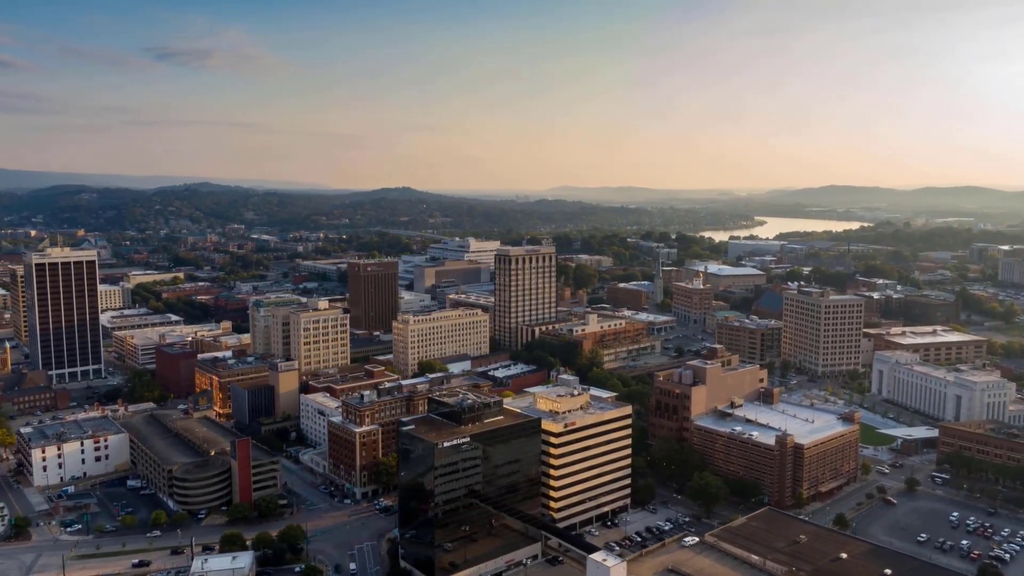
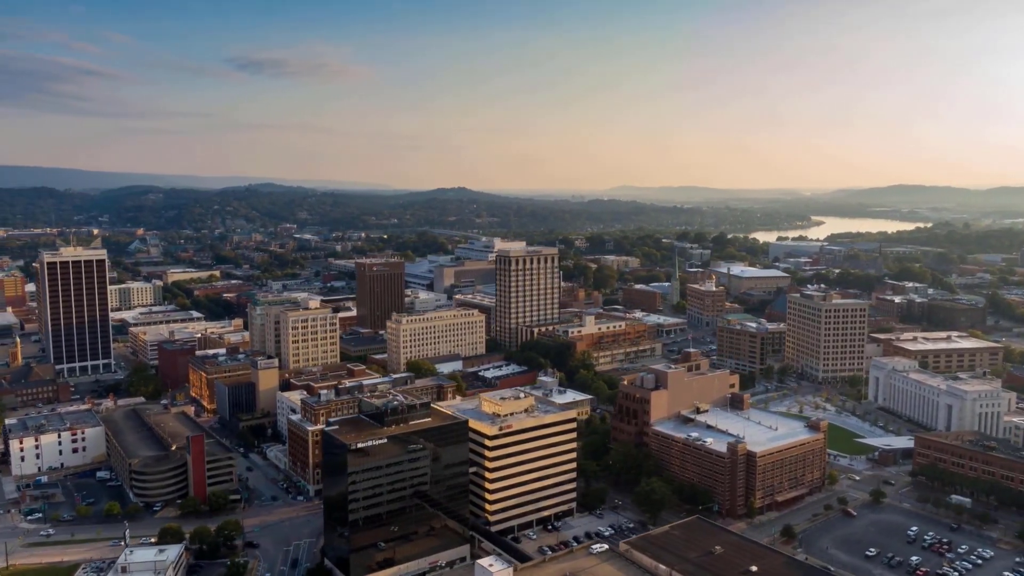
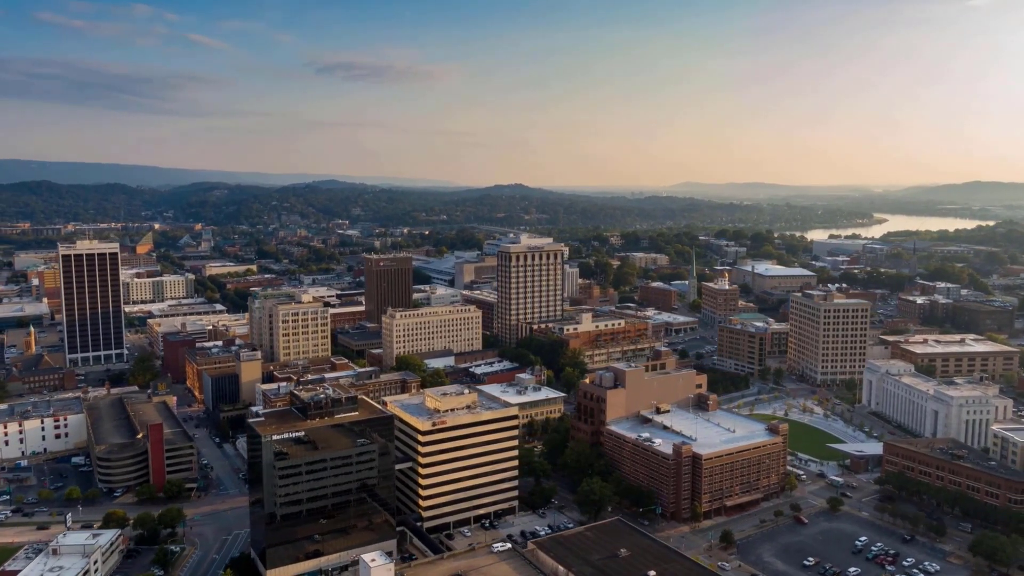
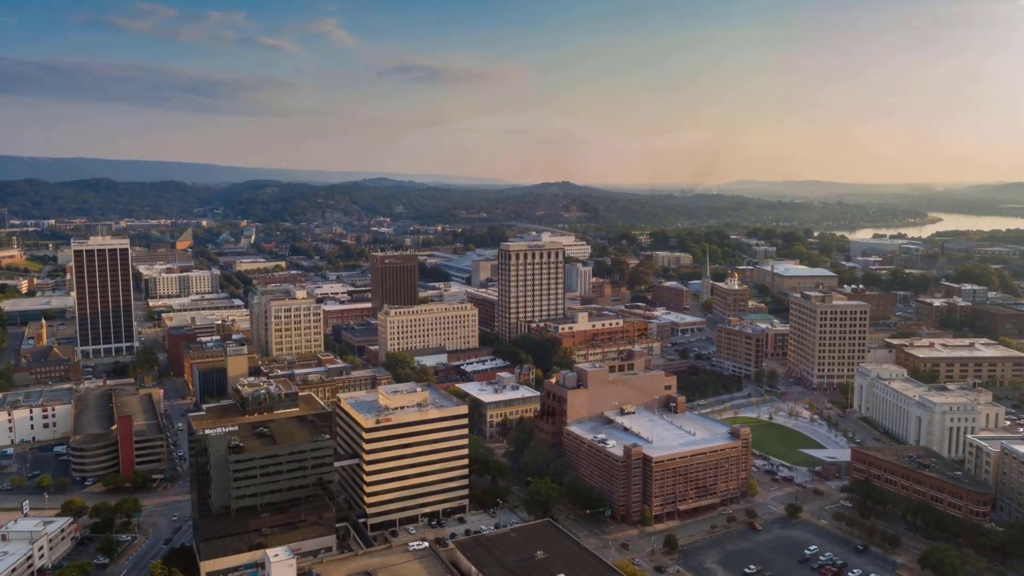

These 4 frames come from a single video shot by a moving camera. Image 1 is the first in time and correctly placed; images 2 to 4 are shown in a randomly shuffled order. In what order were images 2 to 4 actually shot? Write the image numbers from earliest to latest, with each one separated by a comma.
2, 3, 4
